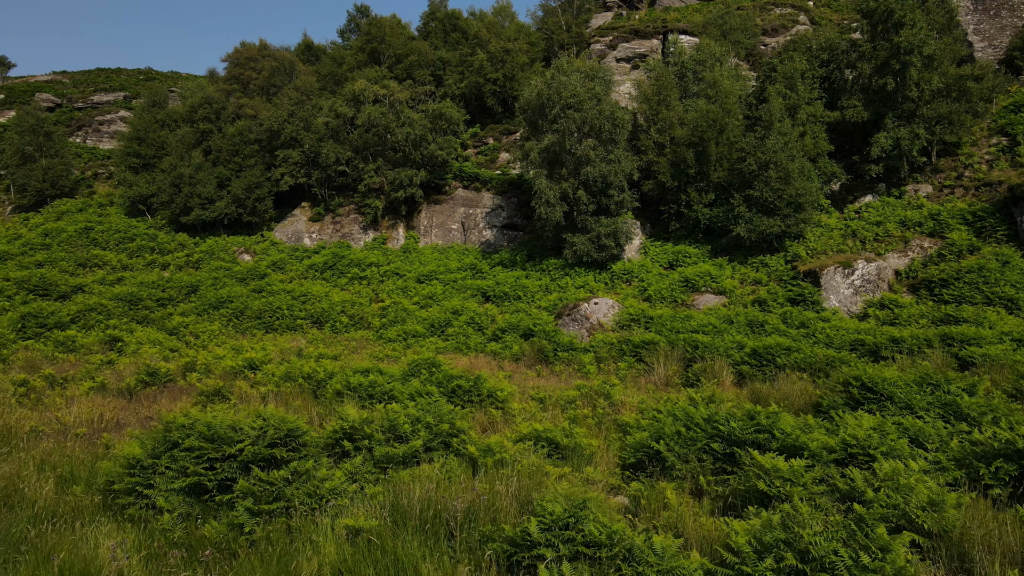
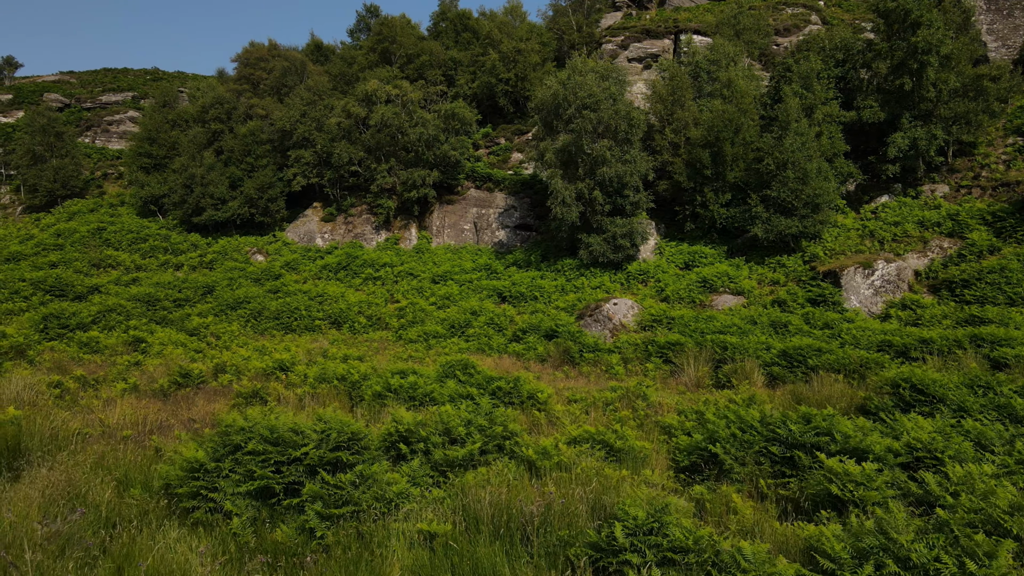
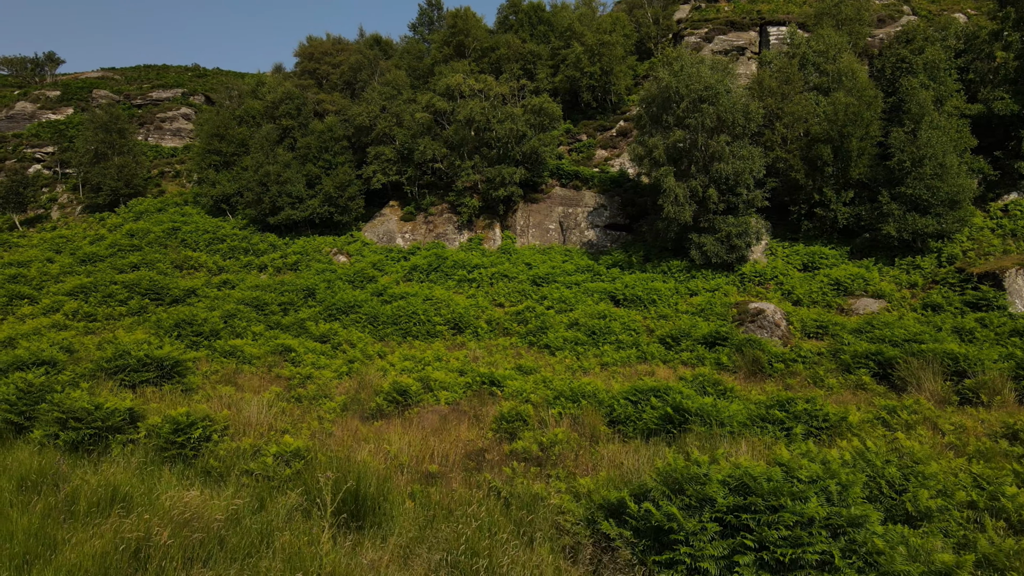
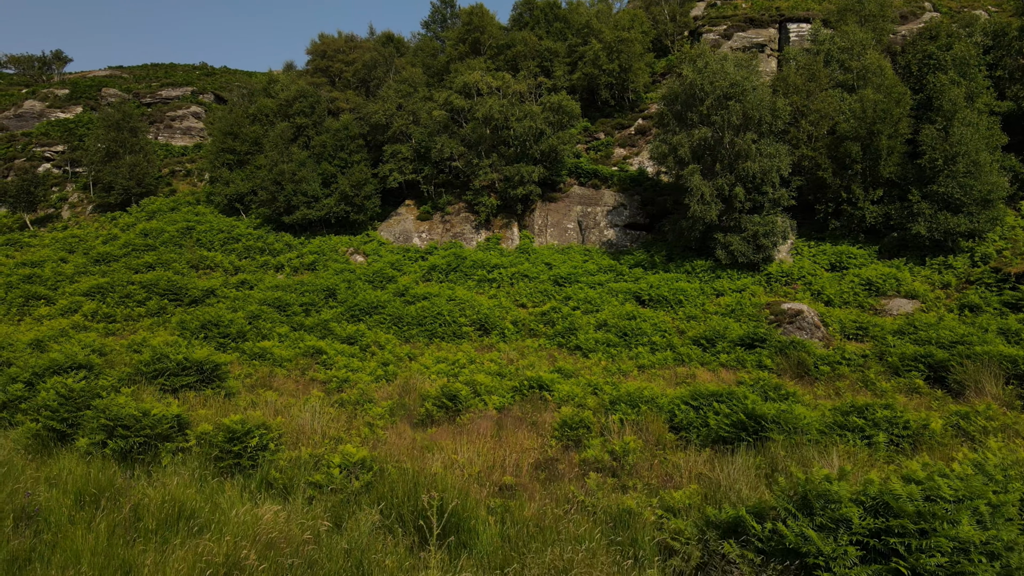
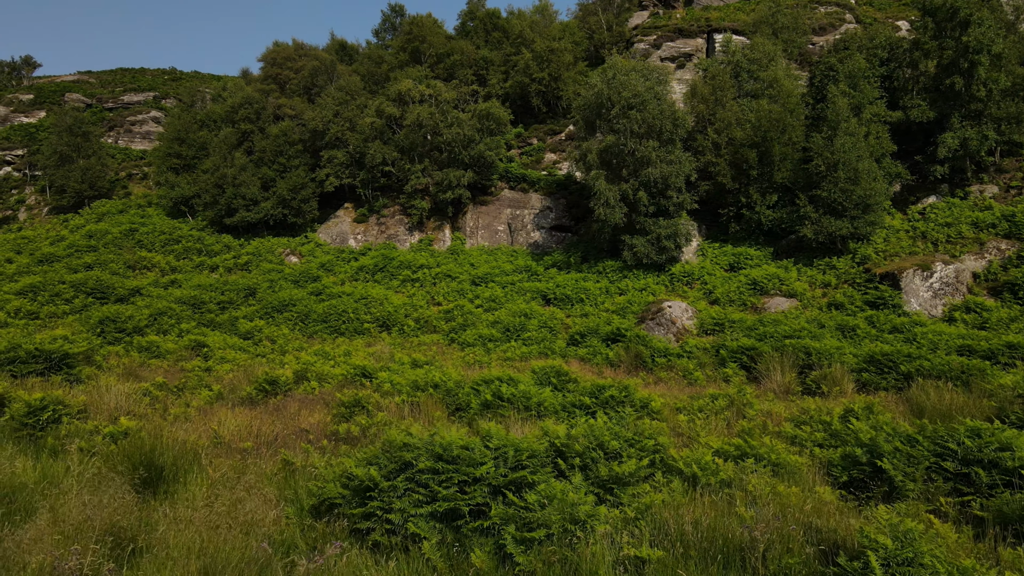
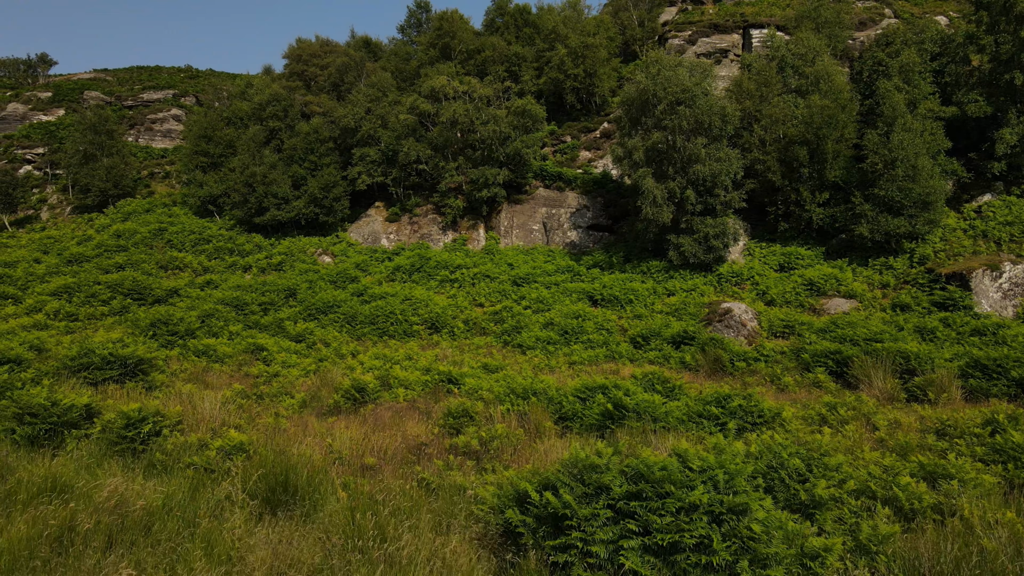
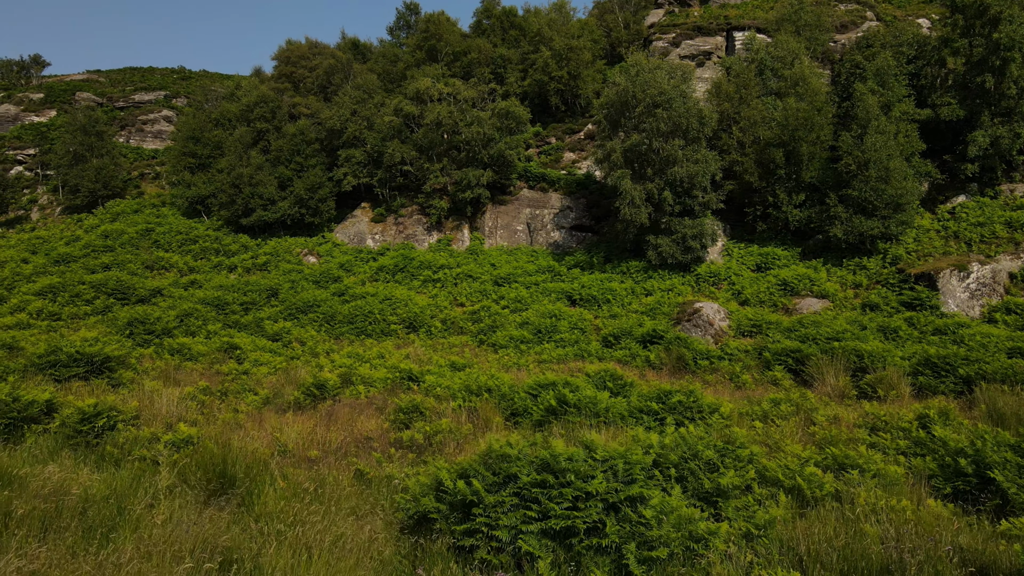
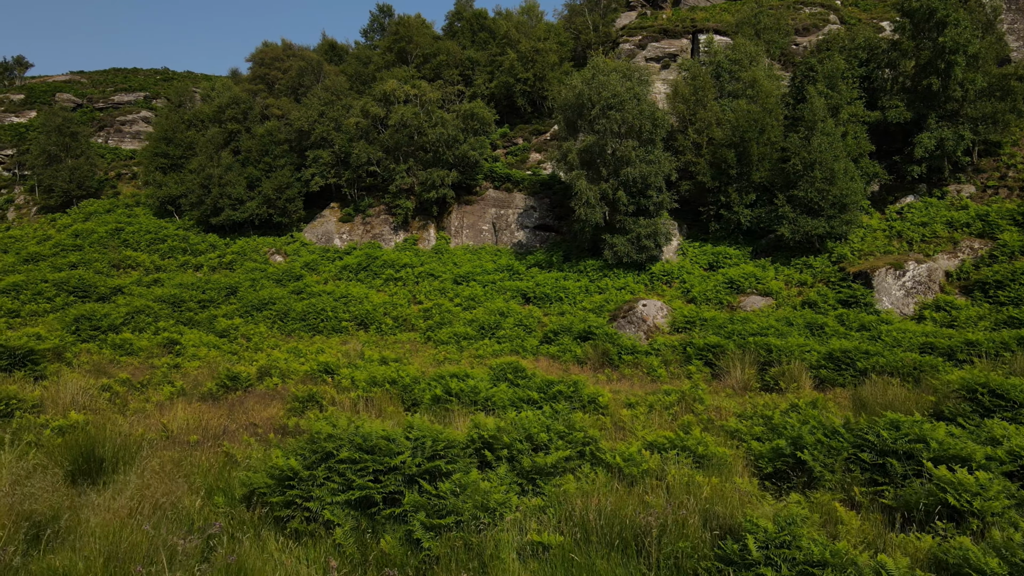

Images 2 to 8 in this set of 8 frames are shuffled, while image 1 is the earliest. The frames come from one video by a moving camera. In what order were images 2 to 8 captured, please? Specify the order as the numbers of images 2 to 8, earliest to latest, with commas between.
2, 8, 5, 7, 6, 3, 4
